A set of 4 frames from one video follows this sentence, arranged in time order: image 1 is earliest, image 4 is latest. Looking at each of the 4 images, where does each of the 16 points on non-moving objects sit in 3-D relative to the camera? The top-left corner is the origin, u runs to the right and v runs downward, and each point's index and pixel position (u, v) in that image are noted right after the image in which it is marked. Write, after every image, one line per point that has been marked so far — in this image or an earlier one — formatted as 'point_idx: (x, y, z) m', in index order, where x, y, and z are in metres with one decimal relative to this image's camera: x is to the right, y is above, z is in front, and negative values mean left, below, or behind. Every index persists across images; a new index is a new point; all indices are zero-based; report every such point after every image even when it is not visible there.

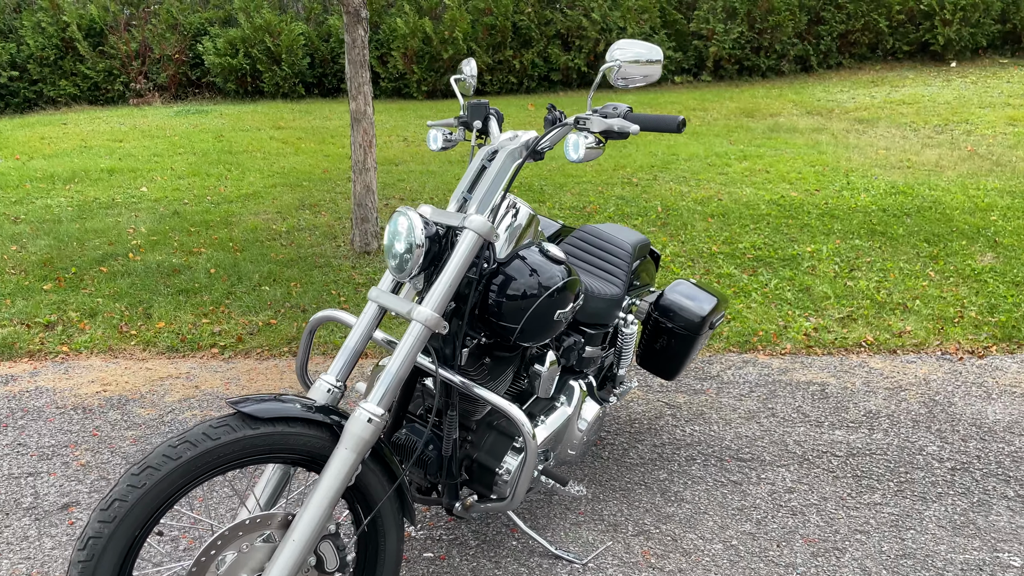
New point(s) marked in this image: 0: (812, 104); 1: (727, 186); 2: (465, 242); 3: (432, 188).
0: (+3.6, +2.2, +10.1) m
1: (+1.9, +0.9, +7.2) m
2: (-0.1, +0.1, +1.9) m
3: (-0.7, +0.9, +7.2) m
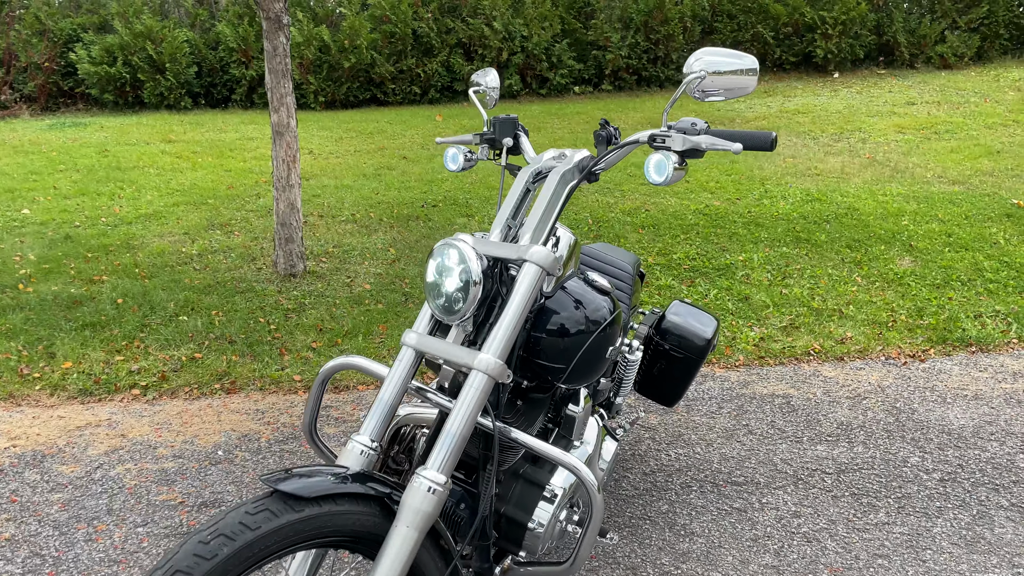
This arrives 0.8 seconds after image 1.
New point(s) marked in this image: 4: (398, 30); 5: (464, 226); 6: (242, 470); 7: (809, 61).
0: (+2.5, +2.1, +10.3) m
1: (+1.2, +0.8, +7.2) m
2: (0.0, 0.0, +1.7) m
3: (-1.3, +0.7, +6.9) m
4: (-1.5, +3.5, +11.4) m
5: (-0.4, +0.5, +6.4) m
6: (-1.1, -0.7, +3.4) m
7: (+4.4, +3.3, +12.3) m
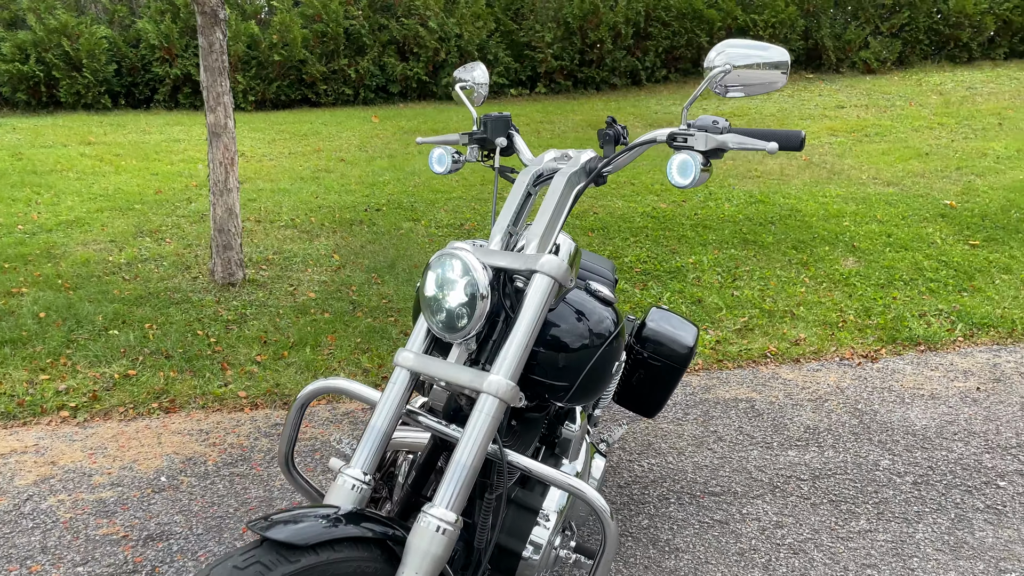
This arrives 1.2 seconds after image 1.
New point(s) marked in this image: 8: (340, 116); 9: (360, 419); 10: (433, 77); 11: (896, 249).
0: (+1.7, +2.1, +10.3) m
1: (+0.7, +0.7, +7.1) m
2: (0.0, 0.0, +1.5) m
3: (-1.8, +0.6, +6.6) m
4: (-2.4, +3.4, +11.1) m
5: (-0.8, +0.4, +6.2) m
6: (-1.2, -0.8, +3.1) m
7: (+3.4, +3.3, +12.5) m
8: (-2.1, +2.1, +10.3) m
9: (-0.7, -0.6, +3.9) m
10: (-1.1, +2.9, +11.6) m
11: (+3.0, +0.3, +6.5) m
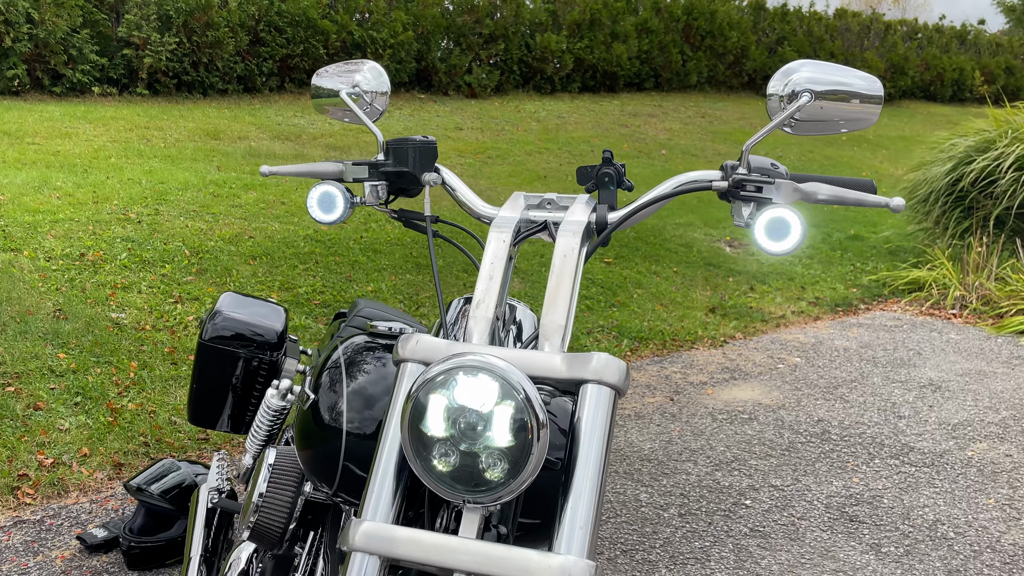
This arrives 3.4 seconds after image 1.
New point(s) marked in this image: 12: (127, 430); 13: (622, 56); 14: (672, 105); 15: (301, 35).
0: (-2.7, +1.8, +9.6) m
1: (-2.0, +0.5, +6.2) m
2: (+0.1, -0.1, +1.0) m
3: (-3.9, +0.3, +4.6) m
4: (-6.8, +2.9, +8.3) m
5: (-2.9, +0.1, +4.8) m
6: (-1.7, -1.0, +1.8) m
7: (-2.3, +3.0, +12.3) m
8: (-6.1, +1.7, +7.8) m
9: (-1.7, -0.8, +2.8) m
10: (-5.8, +2.5, +9.4) m
11: (+0.3, +0.2, +6.7) m
12: (-1.7, -0.6, +3.6) m
13: (+1.8, +3.9, +14.0) m
14: (+2.7, +3.1, +14.1) m
15: (-2.9, +3.4, +11.3) m
